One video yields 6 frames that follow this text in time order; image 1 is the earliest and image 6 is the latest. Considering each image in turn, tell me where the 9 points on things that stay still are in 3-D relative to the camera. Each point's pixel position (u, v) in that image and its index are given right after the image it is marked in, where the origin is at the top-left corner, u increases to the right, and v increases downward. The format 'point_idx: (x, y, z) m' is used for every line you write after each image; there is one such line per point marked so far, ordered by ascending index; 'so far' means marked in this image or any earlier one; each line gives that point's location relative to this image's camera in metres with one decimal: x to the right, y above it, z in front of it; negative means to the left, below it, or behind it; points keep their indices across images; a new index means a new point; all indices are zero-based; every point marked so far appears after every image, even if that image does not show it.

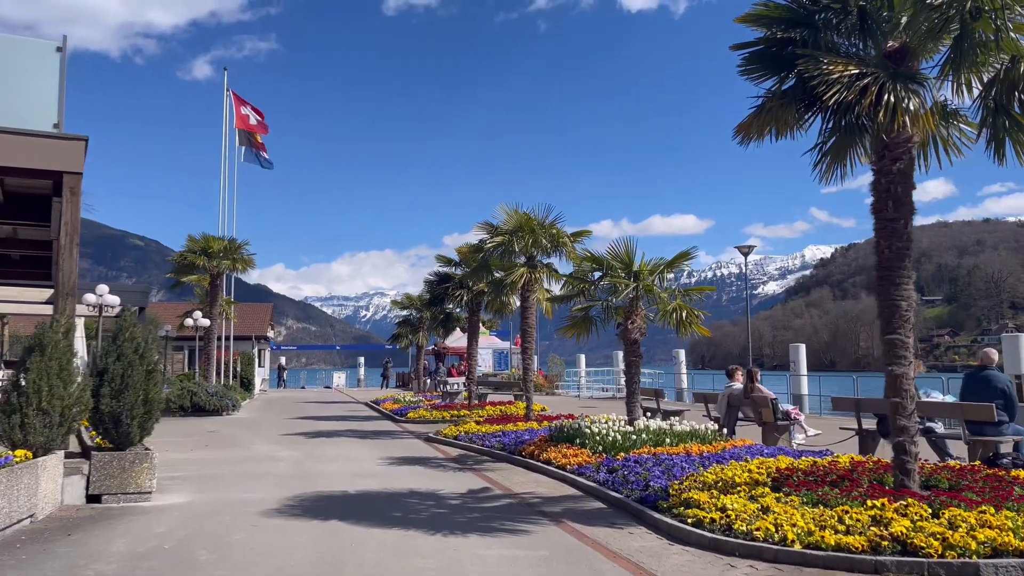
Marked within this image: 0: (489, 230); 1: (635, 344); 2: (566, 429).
0: (-0.5, +1.3, +18.2) m
1: (+1.9, -0.9, +12.7) m
2: (+0.9, -2.3, +13.3) m
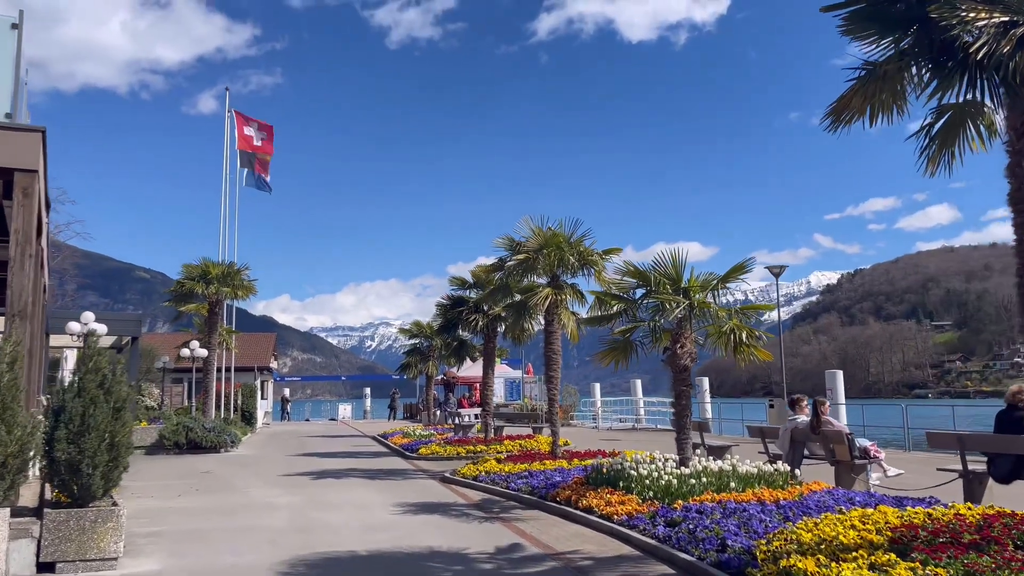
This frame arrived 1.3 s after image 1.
0: (0.0, +0.8, +16.7) m
1: (+2.3, -1.1, +11.0) m
2: (+1.4, -2.6, +11.6) m
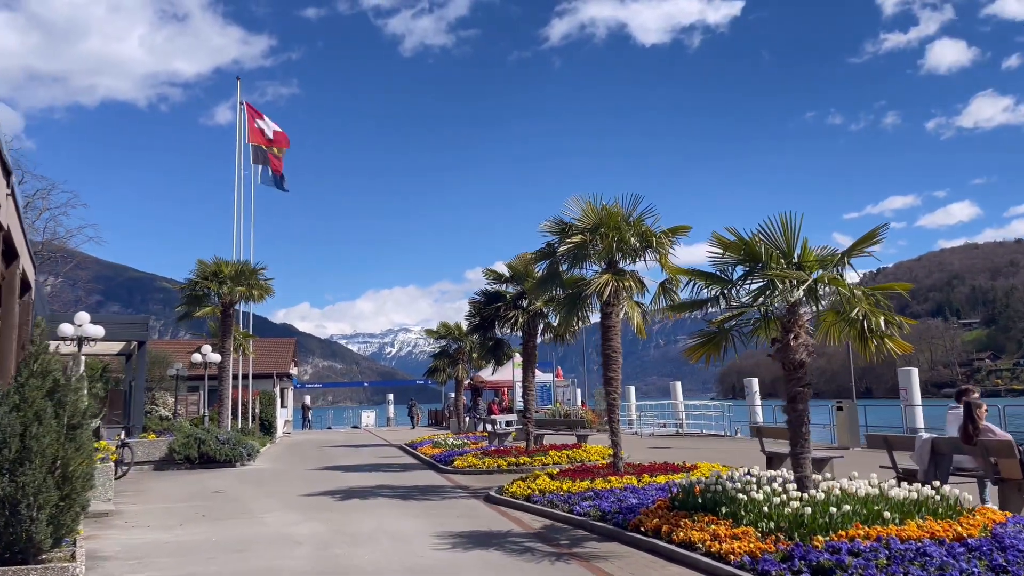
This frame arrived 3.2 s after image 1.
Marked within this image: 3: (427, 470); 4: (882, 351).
0: (+0.9, +1.0, +14.5) m
1: (+3.1, -0.9, +8.8) m
2: (+2.2, -2.4, +9.4) m
3: (-2.0, -4.4, +19.5) m
4: (+4.2, -0.7, +9.2) m
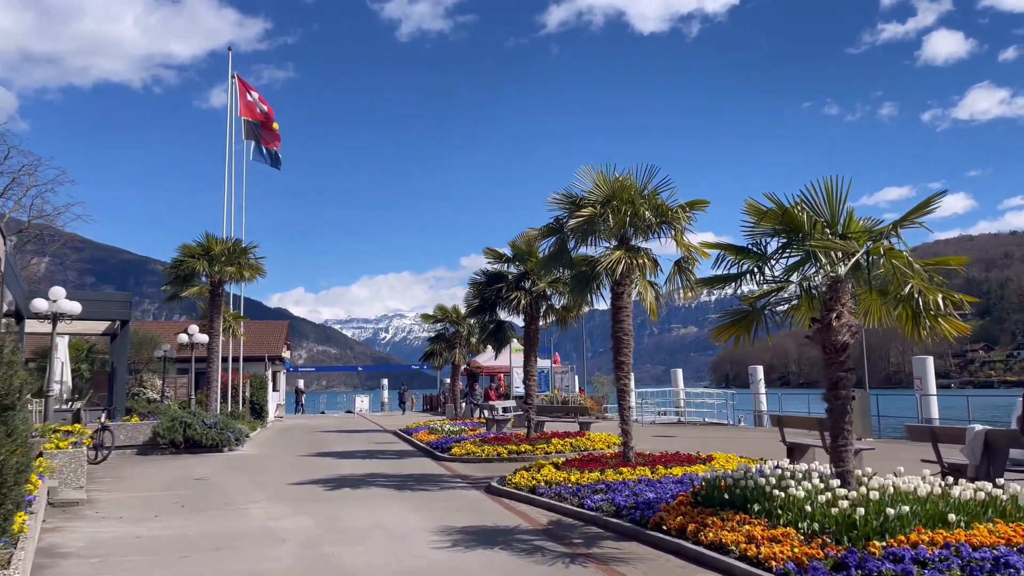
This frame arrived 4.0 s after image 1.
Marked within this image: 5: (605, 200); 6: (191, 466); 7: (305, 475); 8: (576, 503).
0: (+1.0, +1.4, +13.5) m
1: (+3.2, -0.6, +7.9) m
2: (+2.3, -2.1, +8.5) m
3: (-2.0, -3.9, +18.6) m
4: (+4.3, -0.5, +8.3) m
5: (+1.5, +1.4, +13.0) m
6: (-6.7, -3.7, +16.8) m
7: (-4.0, -3.6, +15.7) m
8: (+0.8, -2.7, +10.3) m
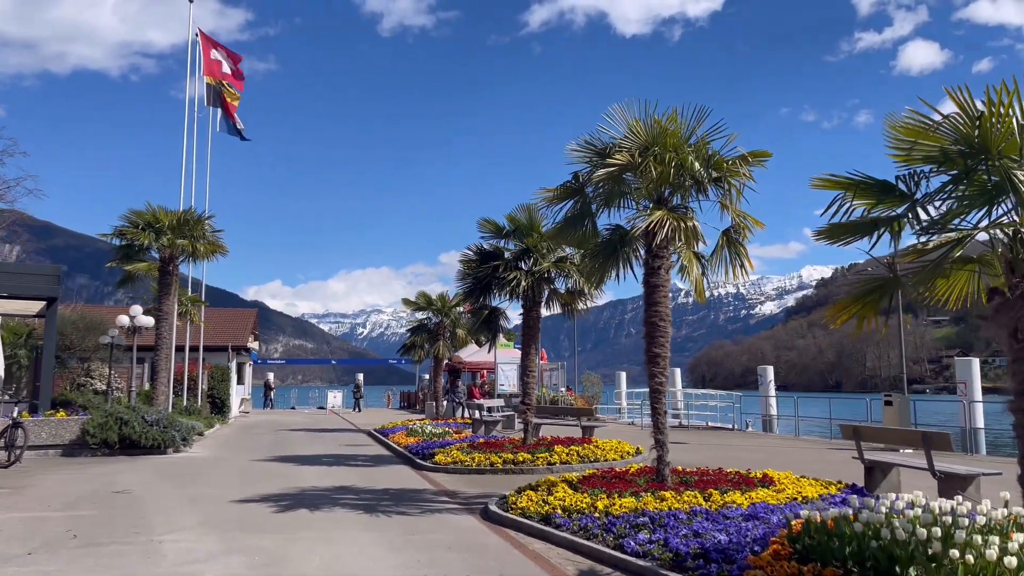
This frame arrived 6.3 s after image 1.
0: (+1.1, +1.8, +10.7) m
1: (+3.5, -0.3, +5.2) m
2: (+2.5, -1.8, +5.8) m
3: (-2.2, -3.4, +15.7) m
4: (+4.5, -0.2, +5.6) m
5: (+1.6, +1.8, +10.2) m
6: (-6.7, -3.2, +13.9) m
7: (-4.0, -3.1, +12.8) m
8: (+0.9, -2.4, +7.5) m
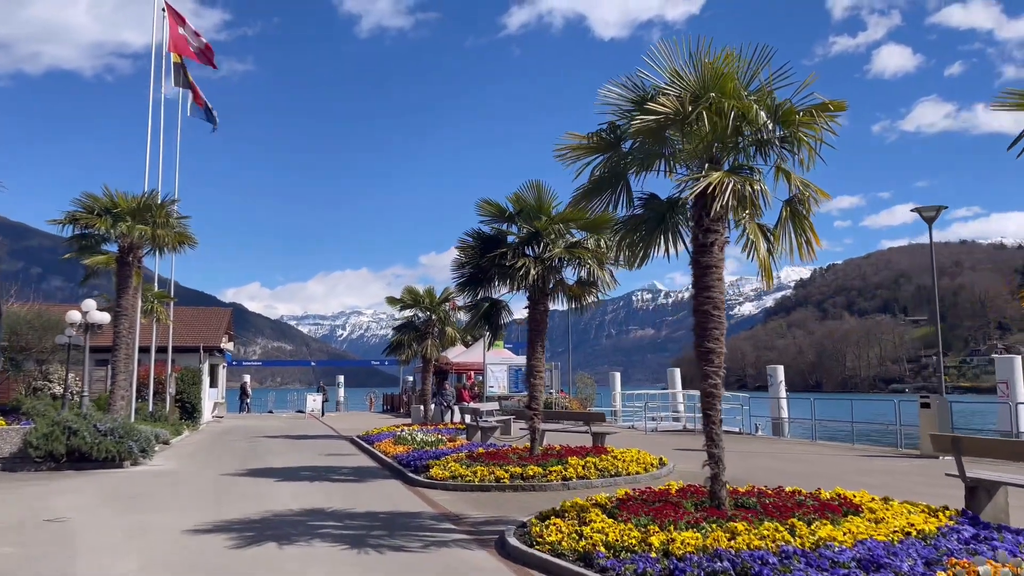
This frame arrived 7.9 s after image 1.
0: (+1.3, +2.0, +8.8) m
1: (+3.8, -0.1, +3.3) m
2: (+2.8, -1.6, +3.9) m
3: (-2.1, -3.3, +13.7) m
4: (+4.8, 0.0, +3.8) m
5: (+1.8, +2.0, +8.4) m
6: (-6.6, -3.0, +11.8) m
7: (-3.9, -2.9, +10.7) m
8: (+1.2, -2.2, +5.6) m
